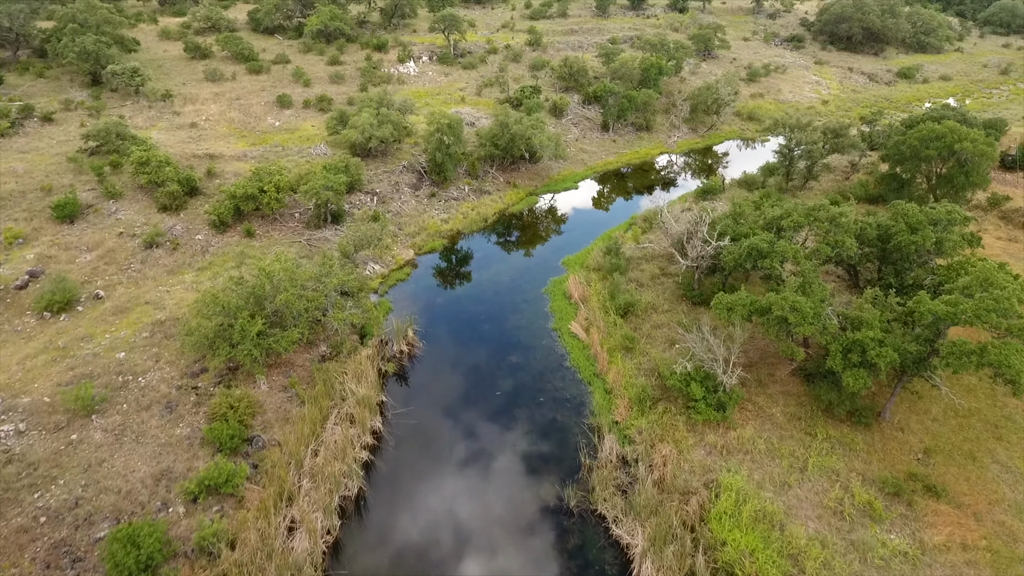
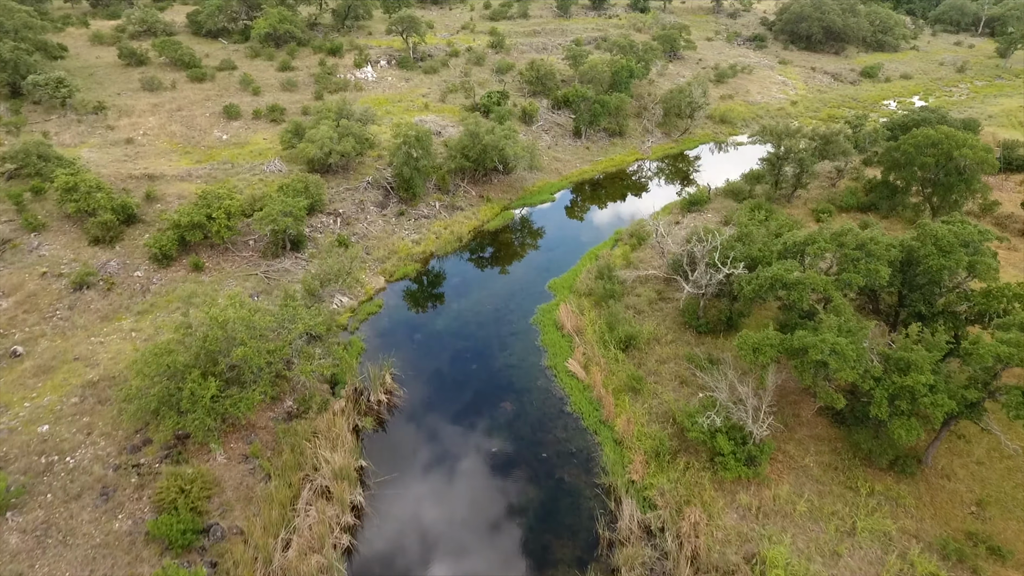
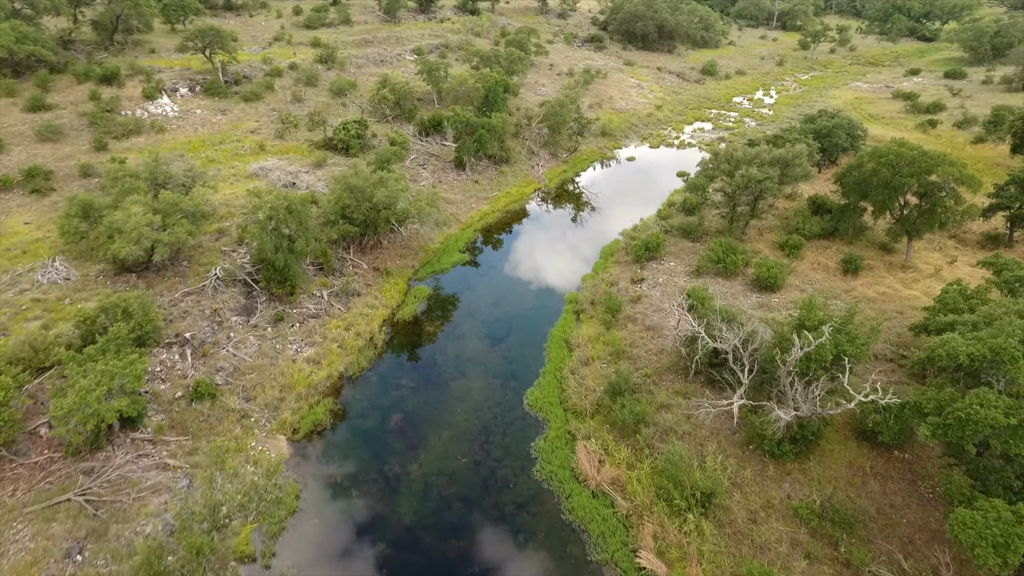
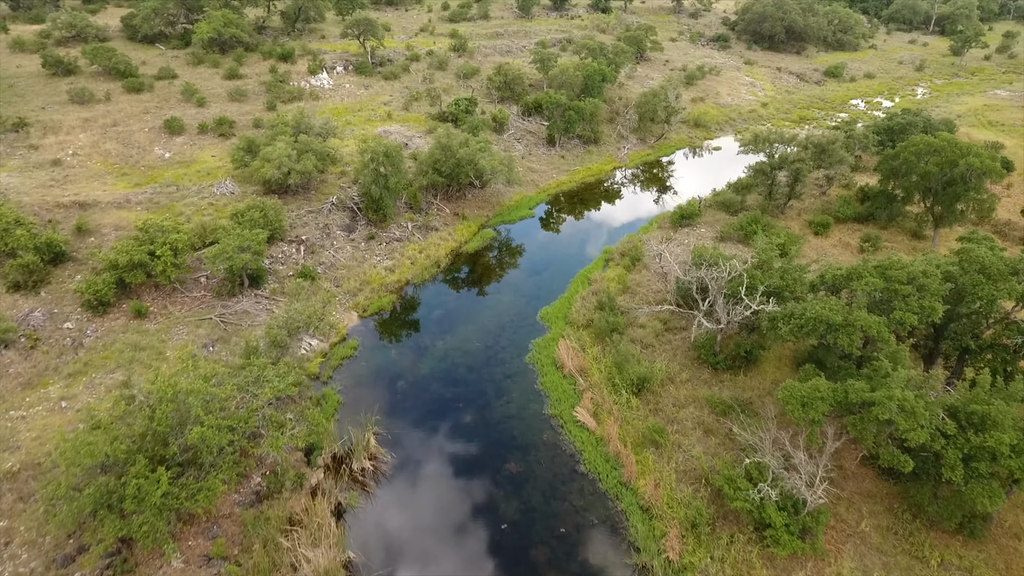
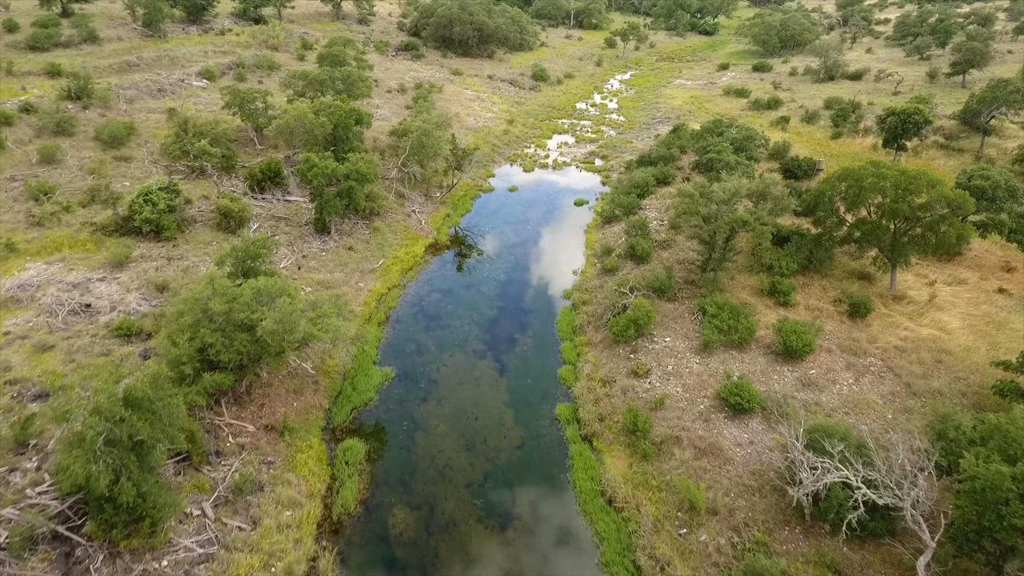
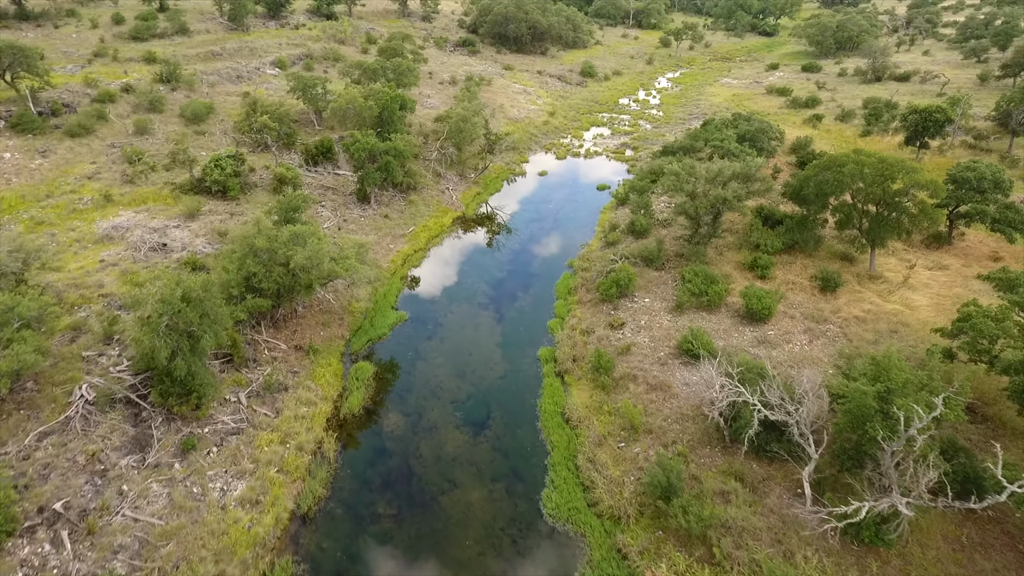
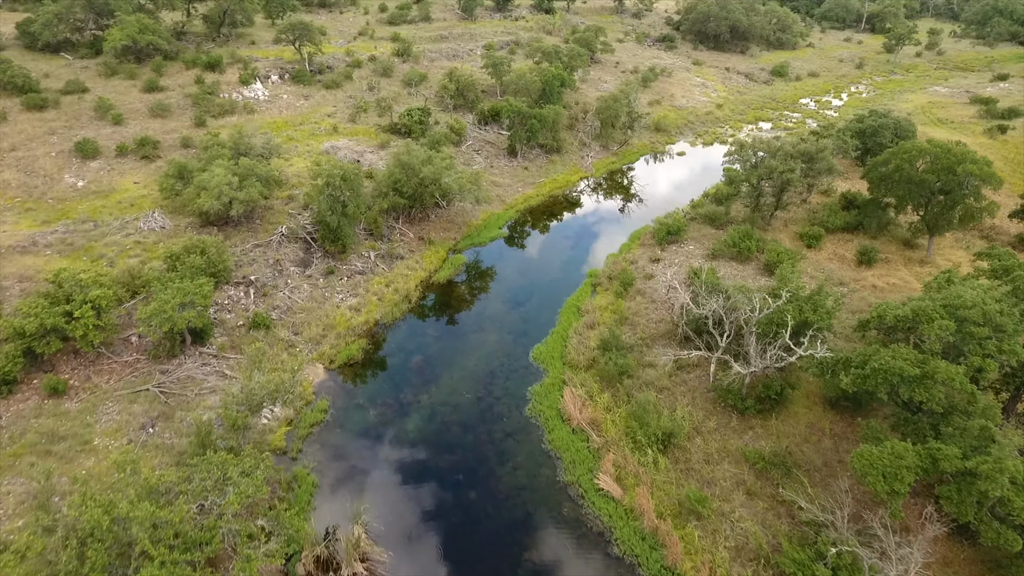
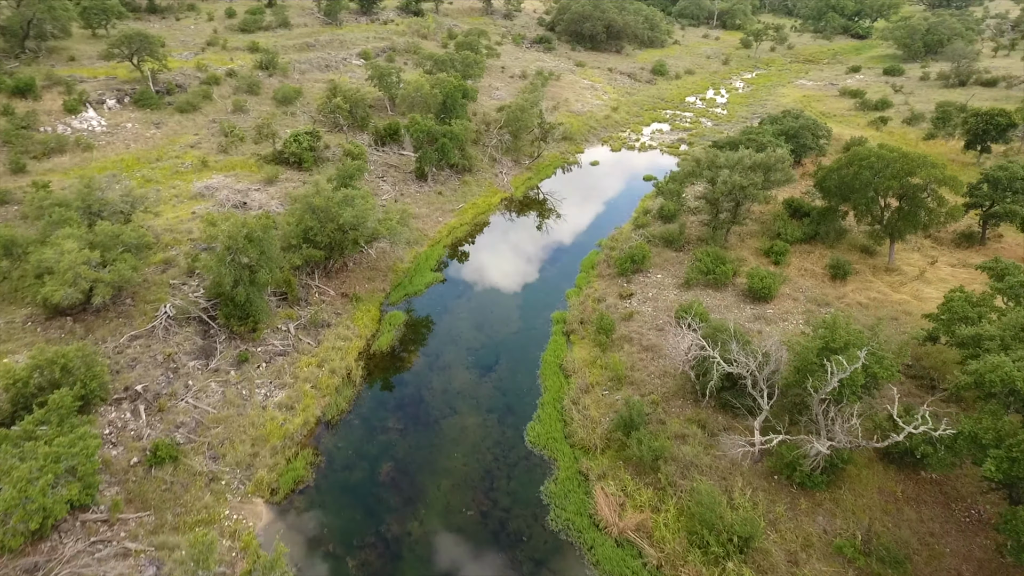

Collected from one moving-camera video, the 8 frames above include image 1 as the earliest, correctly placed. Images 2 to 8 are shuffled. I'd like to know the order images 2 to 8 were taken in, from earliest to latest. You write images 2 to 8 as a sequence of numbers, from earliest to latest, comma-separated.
2, 4, 7, 3, 8, 6, 5
